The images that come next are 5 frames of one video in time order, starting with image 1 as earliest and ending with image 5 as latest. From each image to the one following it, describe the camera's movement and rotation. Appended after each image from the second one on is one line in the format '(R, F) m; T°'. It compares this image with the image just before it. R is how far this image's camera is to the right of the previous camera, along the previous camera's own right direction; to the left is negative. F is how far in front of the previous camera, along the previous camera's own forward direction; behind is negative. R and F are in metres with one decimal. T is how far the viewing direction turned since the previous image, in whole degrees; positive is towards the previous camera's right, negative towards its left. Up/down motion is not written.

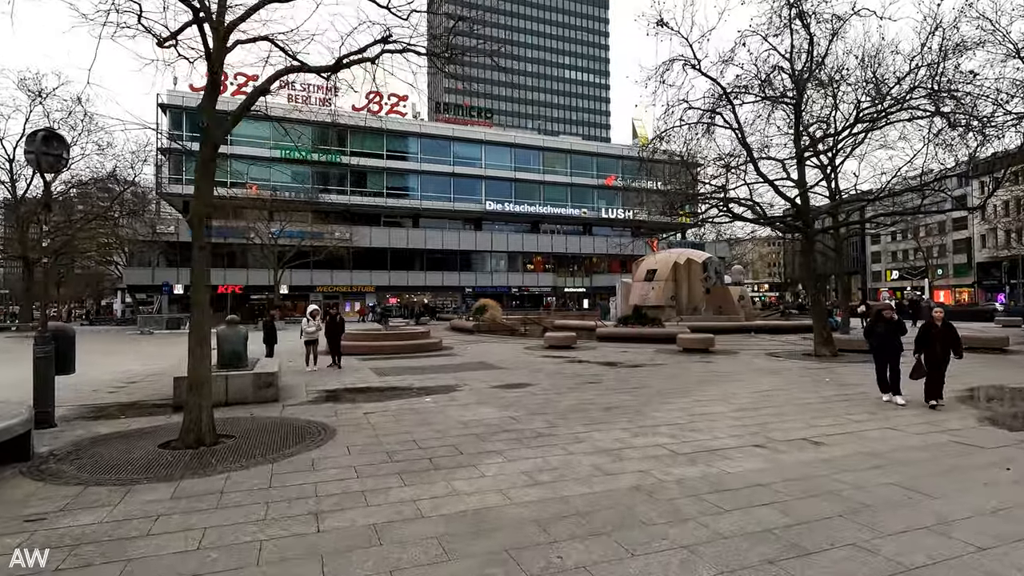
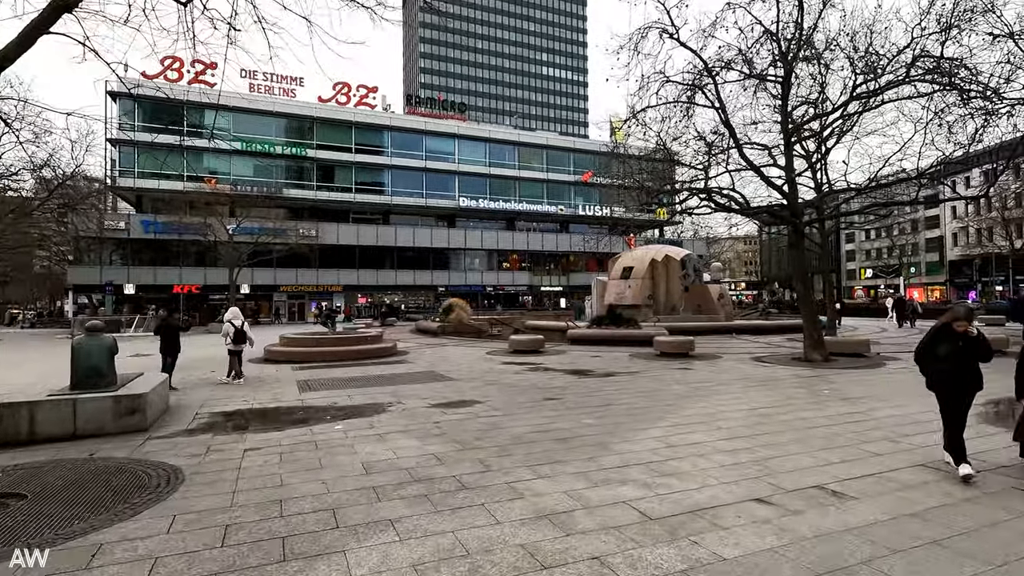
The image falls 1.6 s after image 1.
(+0.6, +1.7) m; +2°
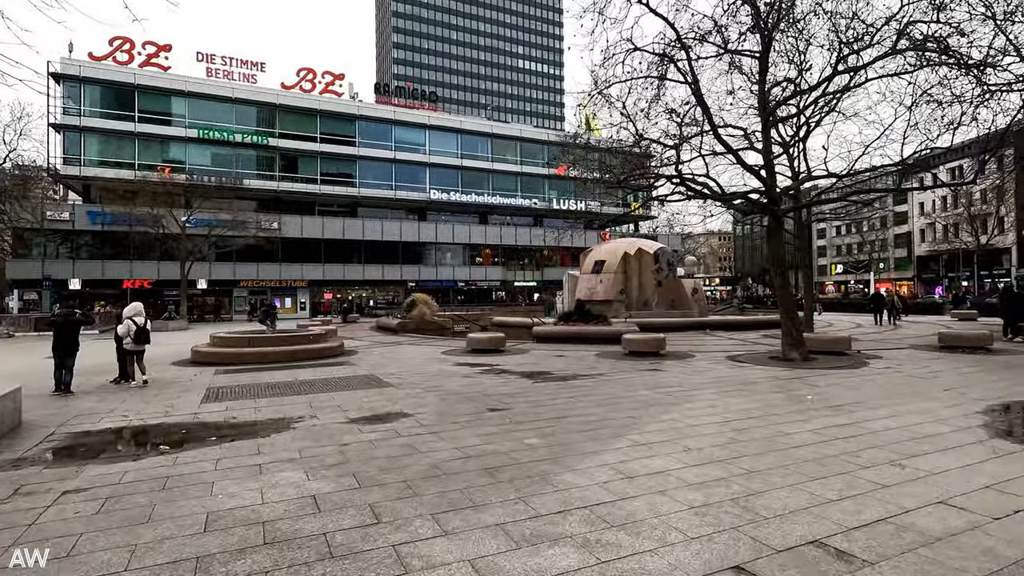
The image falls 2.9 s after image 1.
(+0.5, +1.3) m; +2°
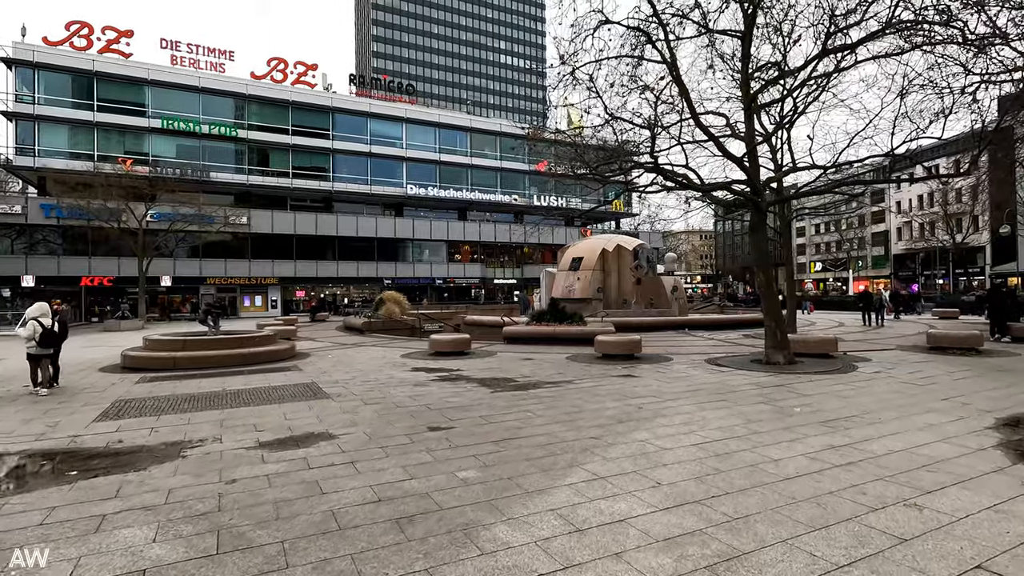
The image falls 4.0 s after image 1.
(+0.4, +1.0) m; +2°
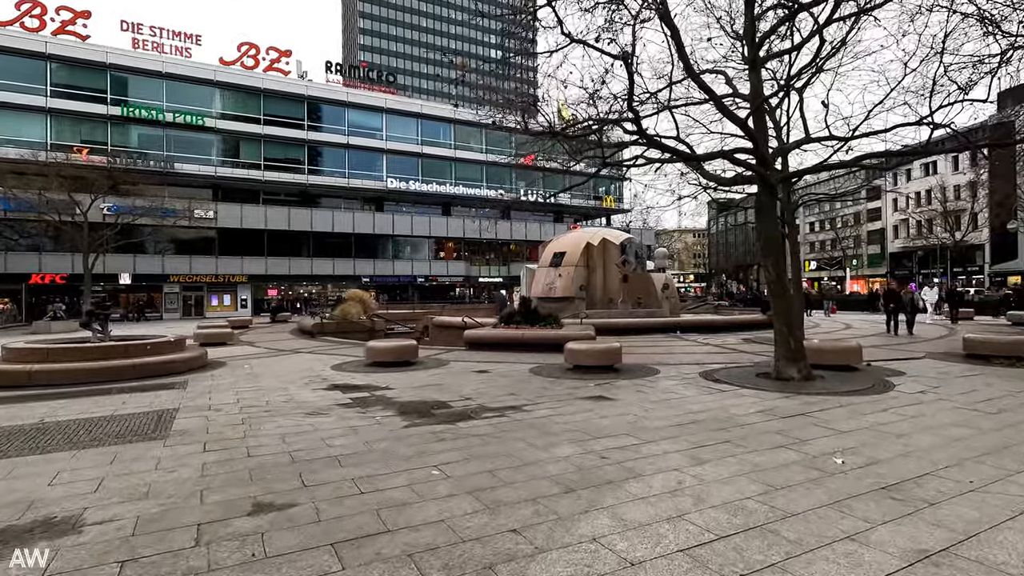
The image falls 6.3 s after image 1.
(+0.8, +2.3) m; +1°
